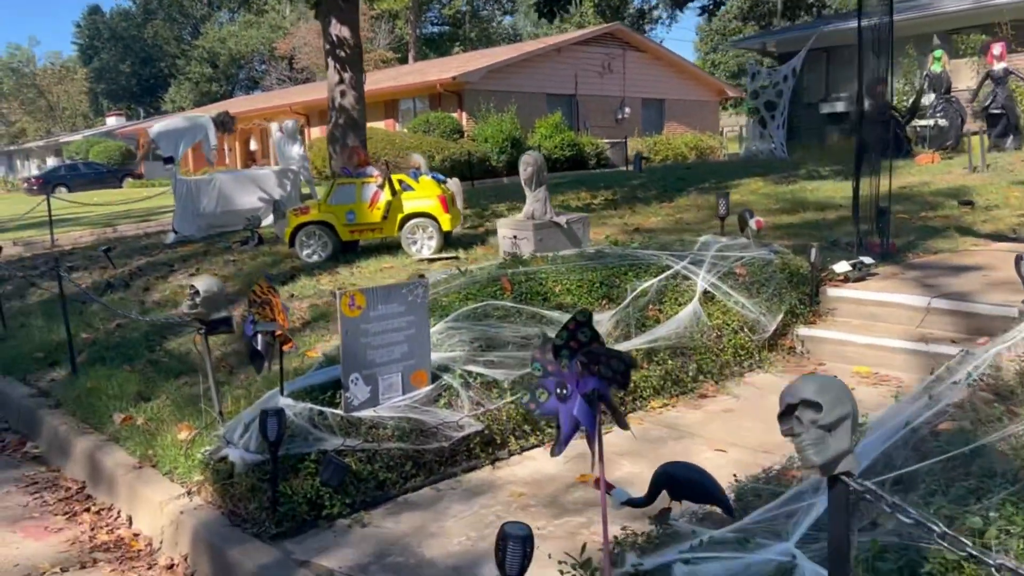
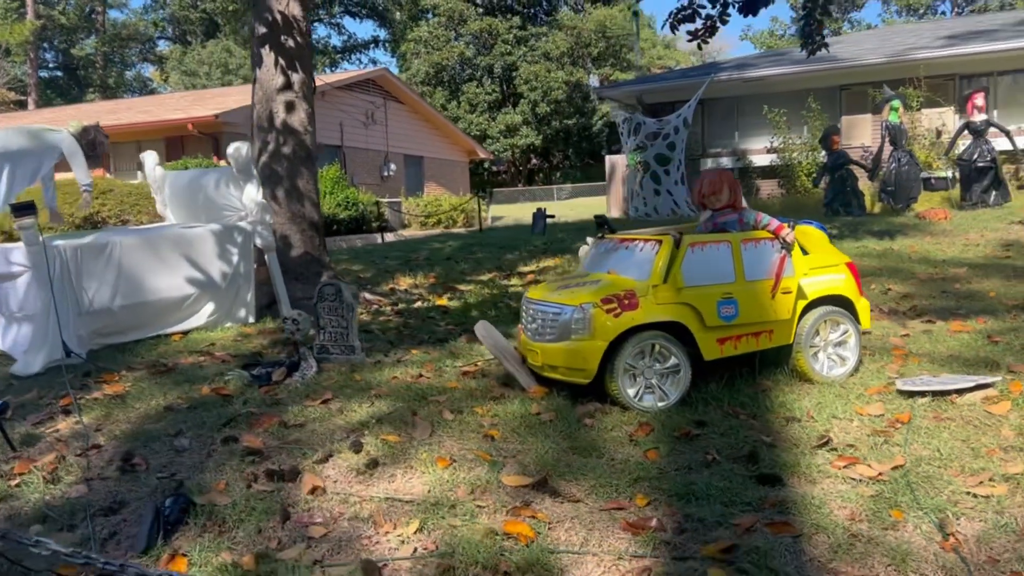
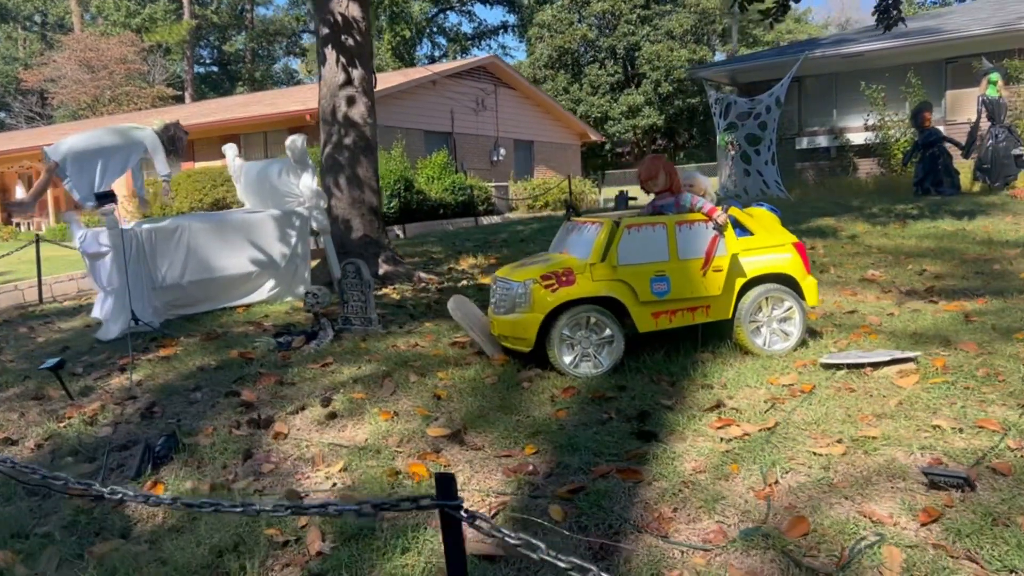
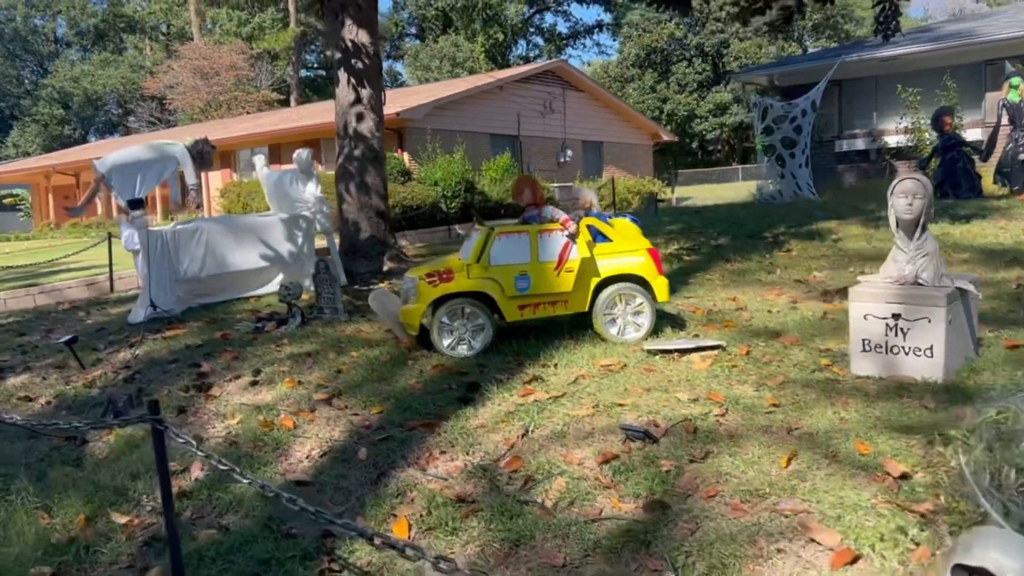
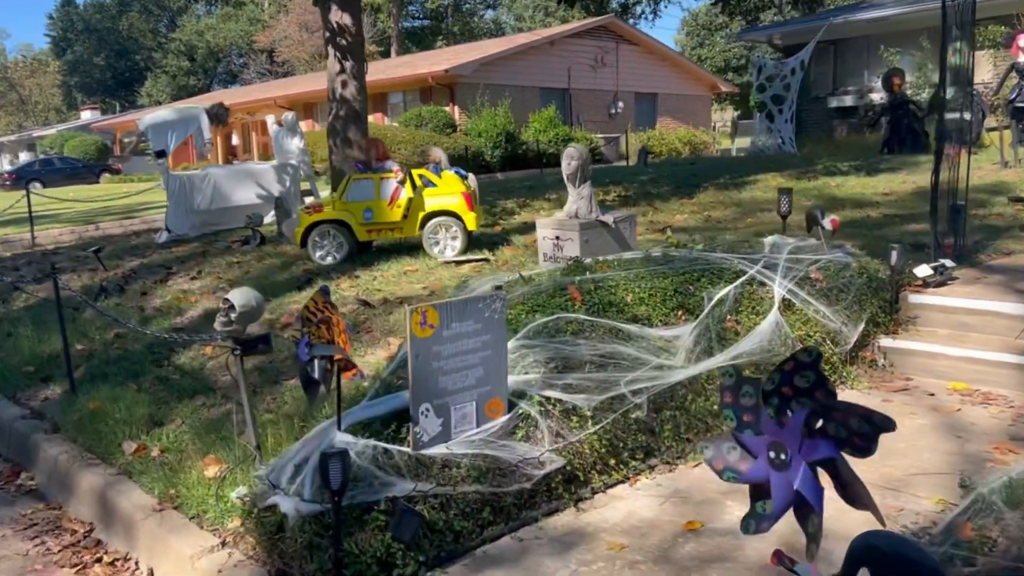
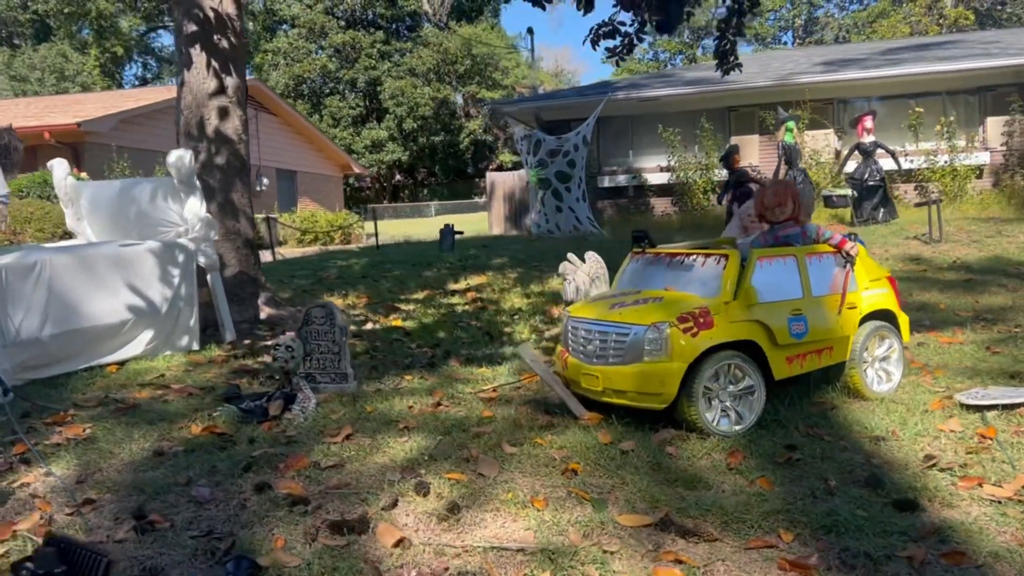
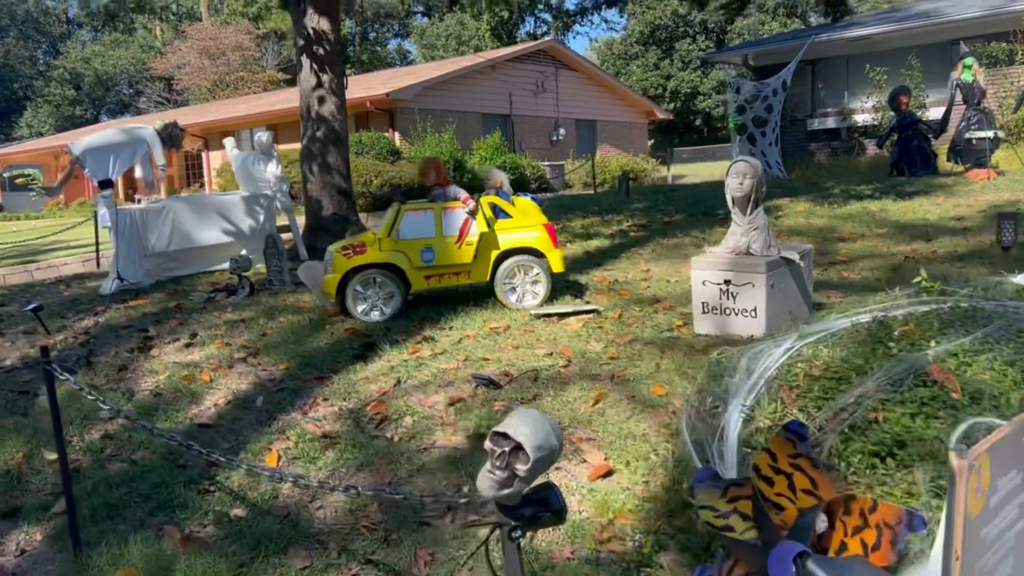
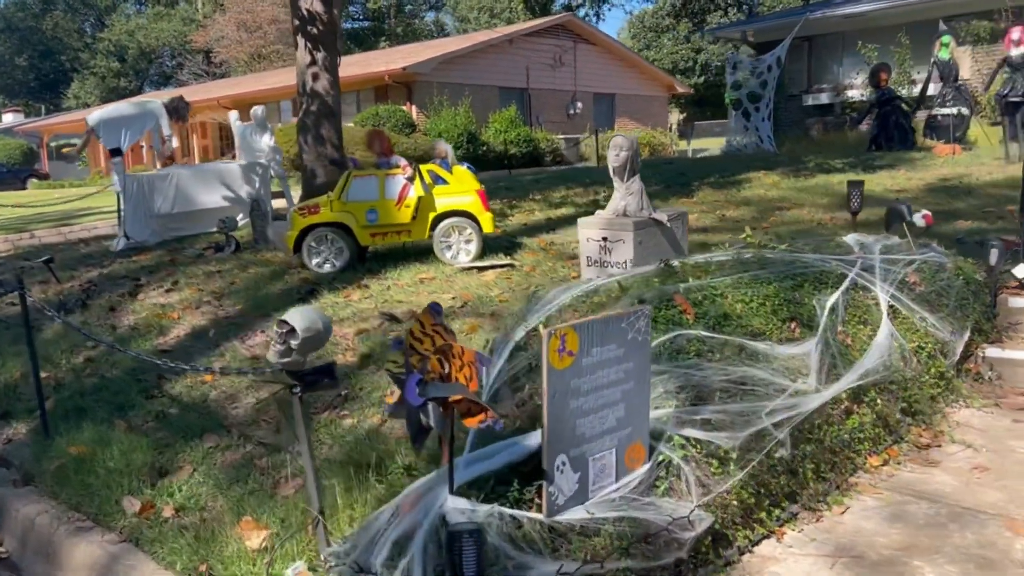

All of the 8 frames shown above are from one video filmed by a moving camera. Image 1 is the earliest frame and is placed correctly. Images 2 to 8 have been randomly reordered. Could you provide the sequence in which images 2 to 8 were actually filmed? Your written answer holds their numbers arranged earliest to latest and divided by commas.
5, 8, 7, 4, 3, 2, 6
